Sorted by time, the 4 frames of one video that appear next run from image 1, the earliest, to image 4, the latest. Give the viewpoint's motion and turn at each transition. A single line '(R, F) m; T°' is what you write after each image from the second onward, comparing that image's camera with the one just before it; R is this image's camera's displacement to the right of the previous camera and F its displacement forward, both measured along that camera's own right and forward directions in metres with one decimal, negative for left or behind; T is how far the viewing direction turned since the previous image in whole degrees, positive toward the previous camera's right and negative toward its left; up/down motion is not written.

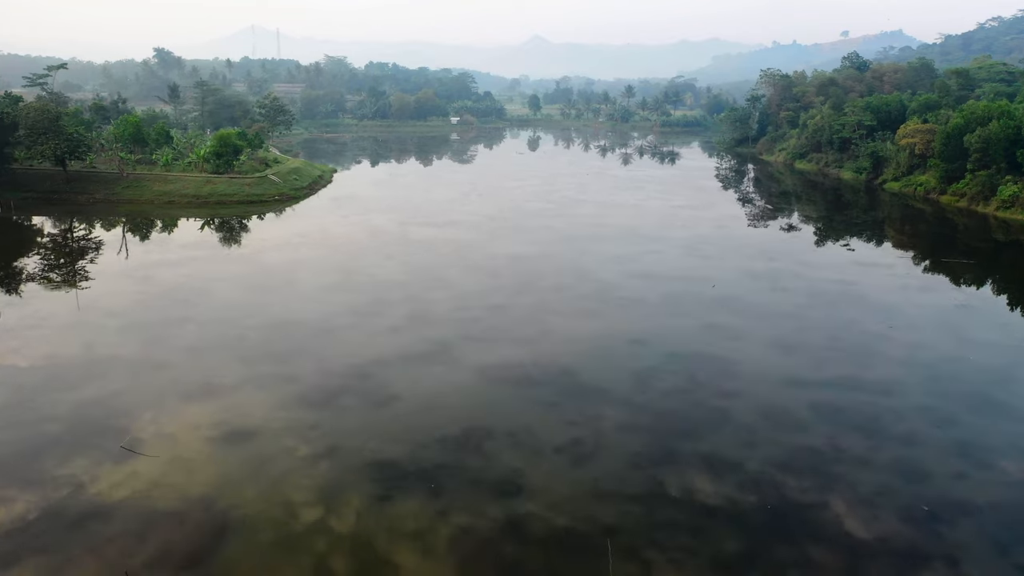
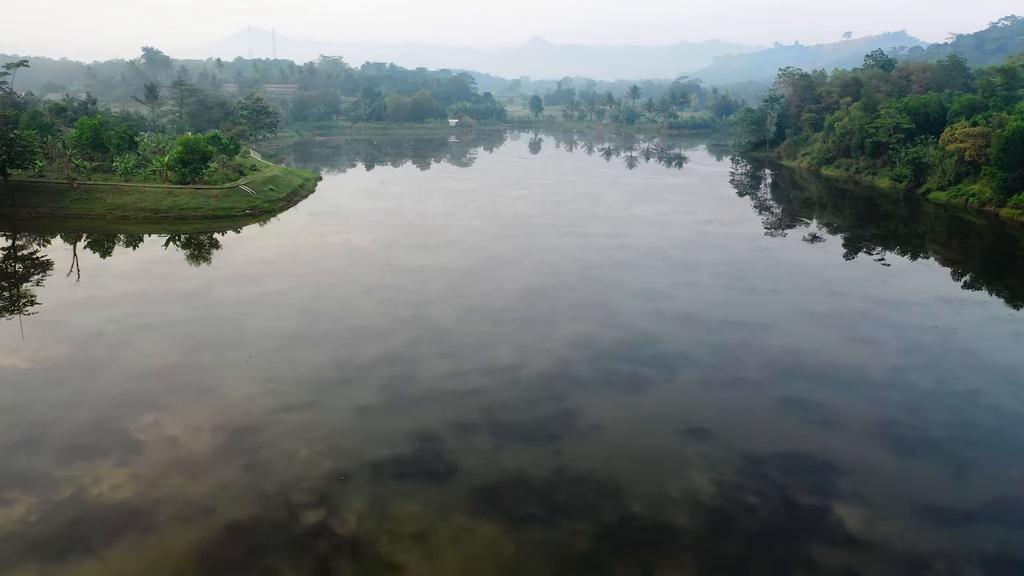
(-0.2, +5.2) m; 0°
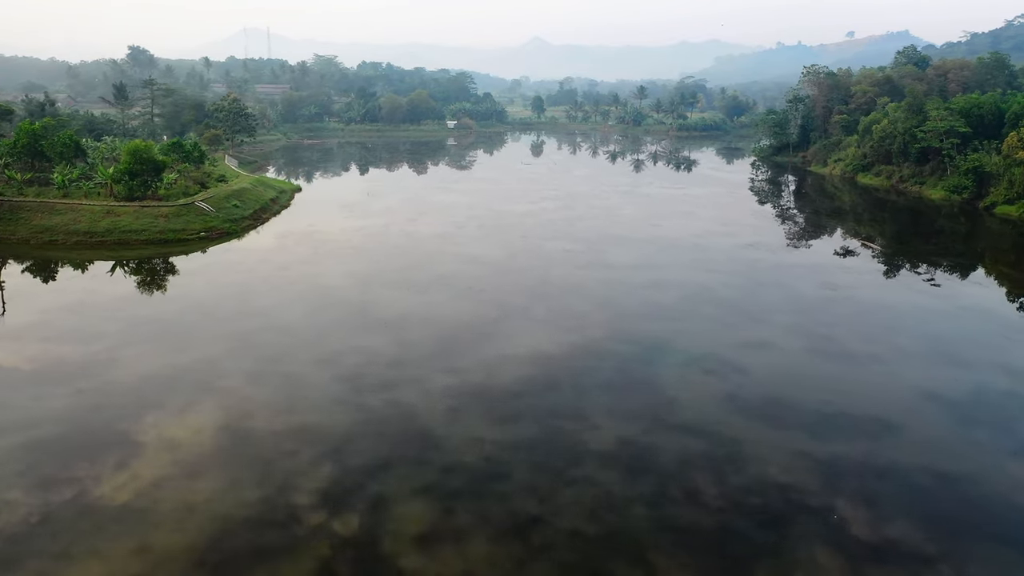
(-0.2, +6.0) m; 0°
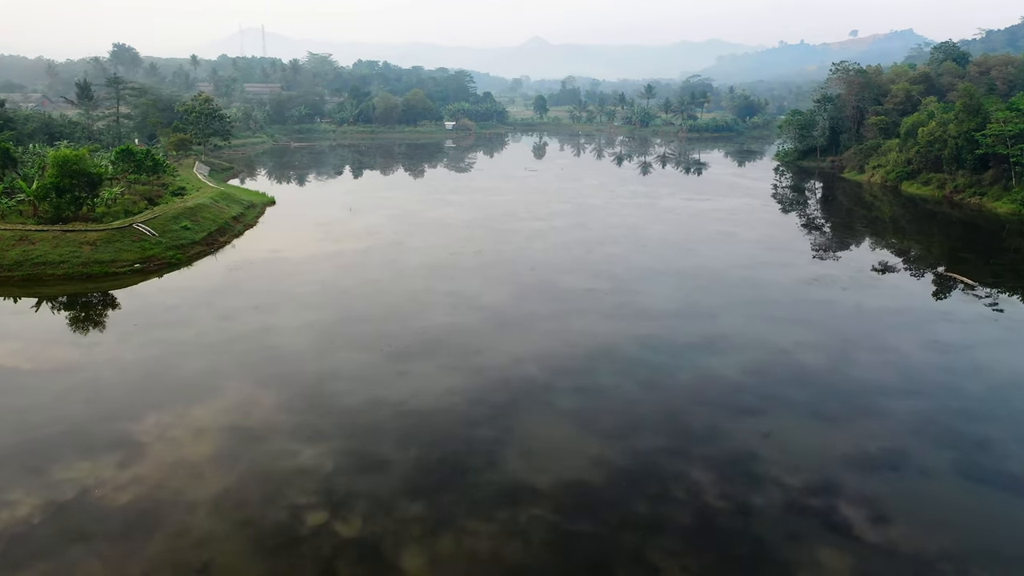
(-0.2, +5.9) m; 0°
